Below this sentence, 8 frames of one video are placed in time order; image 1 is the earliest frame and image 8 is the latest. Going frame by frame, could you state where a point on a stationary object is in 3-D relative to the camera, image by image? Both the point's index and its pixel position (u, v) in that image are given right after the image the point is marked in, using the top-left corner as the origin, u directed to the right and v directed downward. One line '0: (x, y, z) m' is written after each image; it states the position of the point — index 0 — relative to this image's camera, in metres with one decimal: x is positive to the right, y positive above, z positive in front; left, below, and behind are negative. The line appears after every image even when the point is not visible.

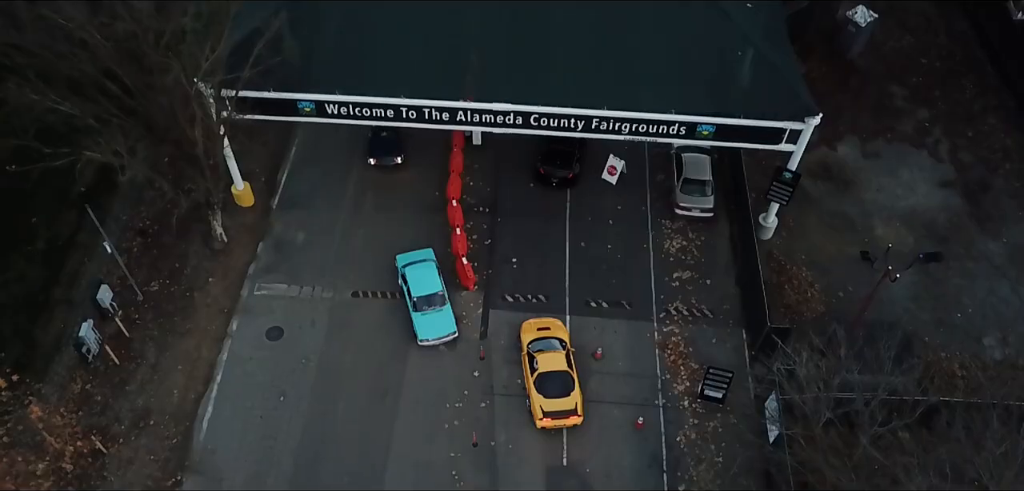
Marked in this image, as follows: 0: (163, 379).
0: (-8.7, -3.3, +19.8) m
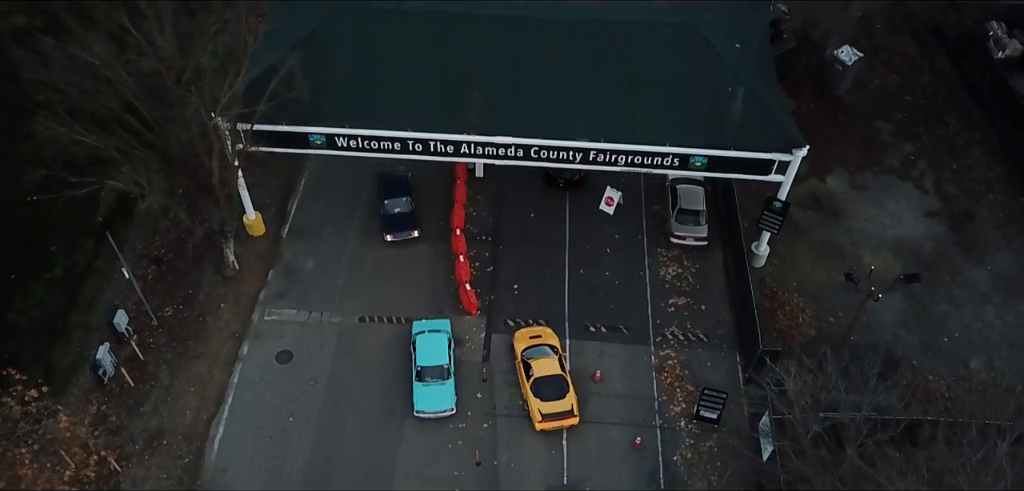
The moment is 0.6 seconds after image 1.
0: (-8.7, -4.0, +20.6) m
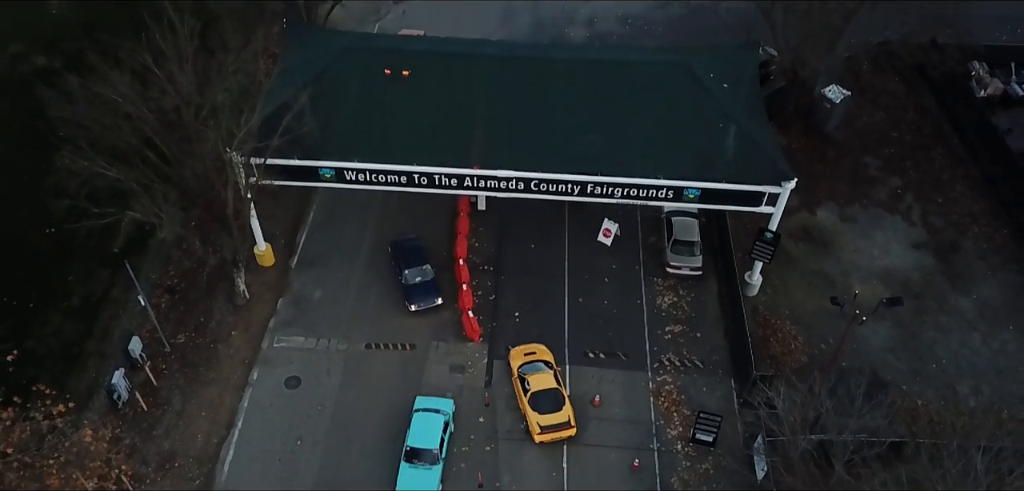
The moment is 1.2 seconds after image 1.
0: (-8.6, -4.8, +21.2) m
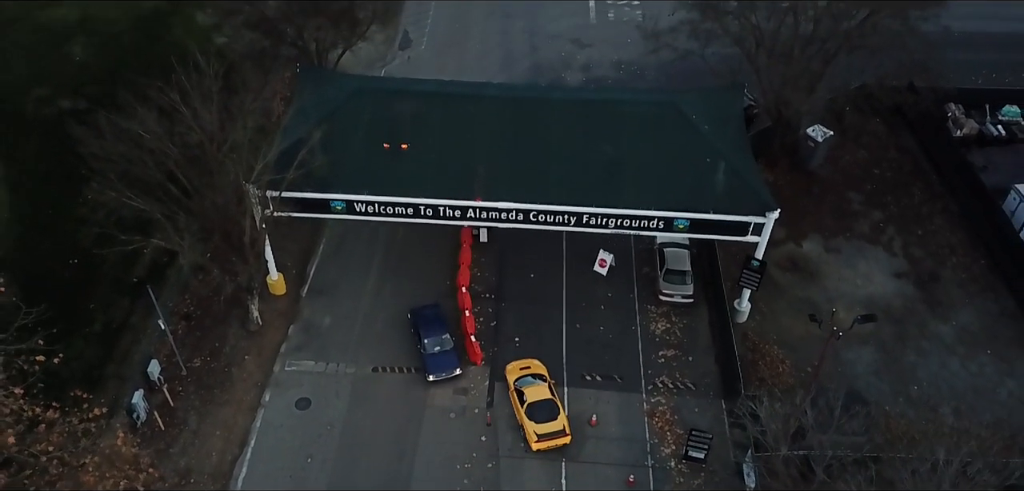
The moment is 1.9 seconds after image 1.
0: (-8.6, -5.5, +22.2) m
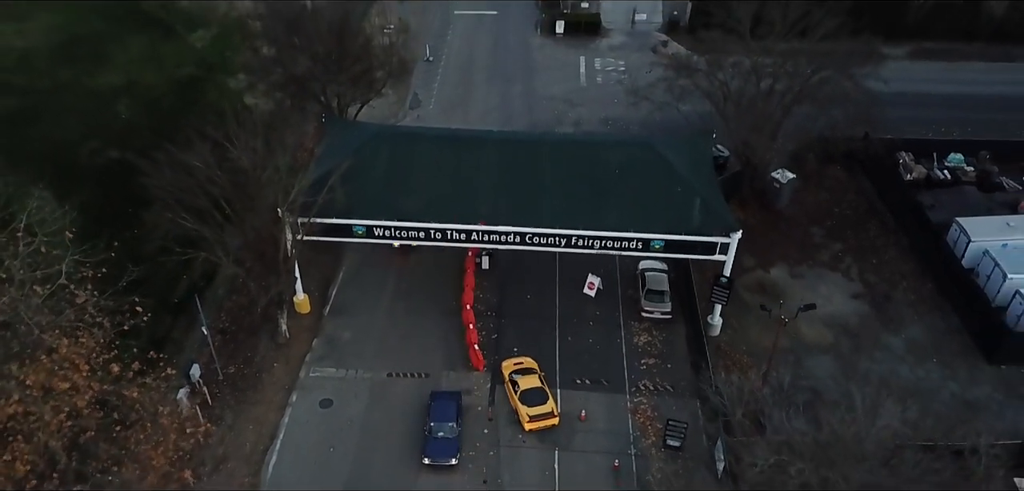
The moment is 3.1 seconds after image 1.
0: (-8.7, -6.0, +25.2) m
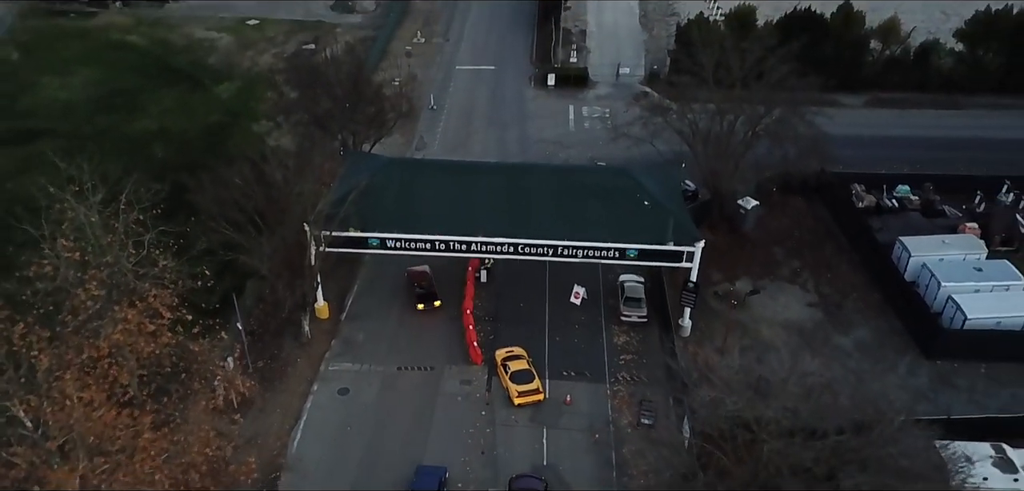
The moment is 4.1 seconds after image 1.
0: (-8.9, -6.2, +28.9) m
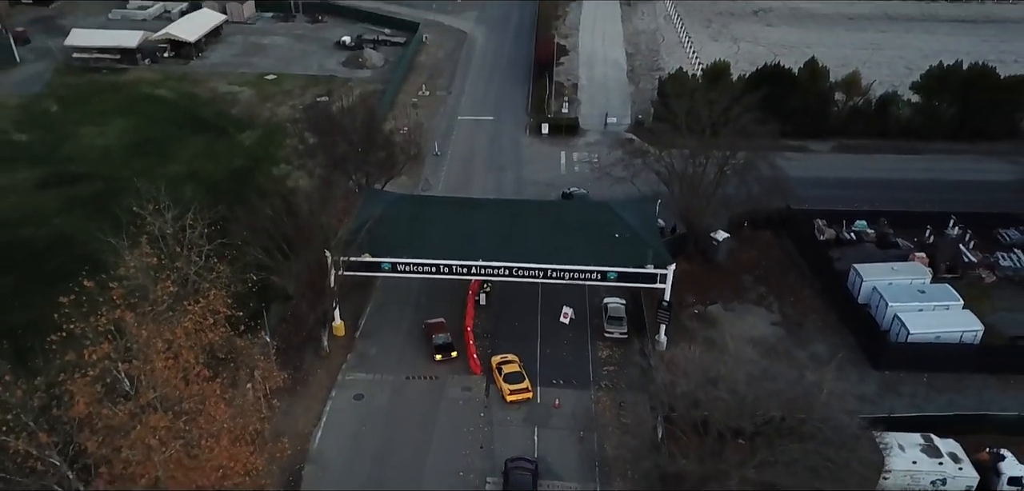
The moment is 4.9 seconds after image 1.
0: (-9.1, -7.1, +32.8) m
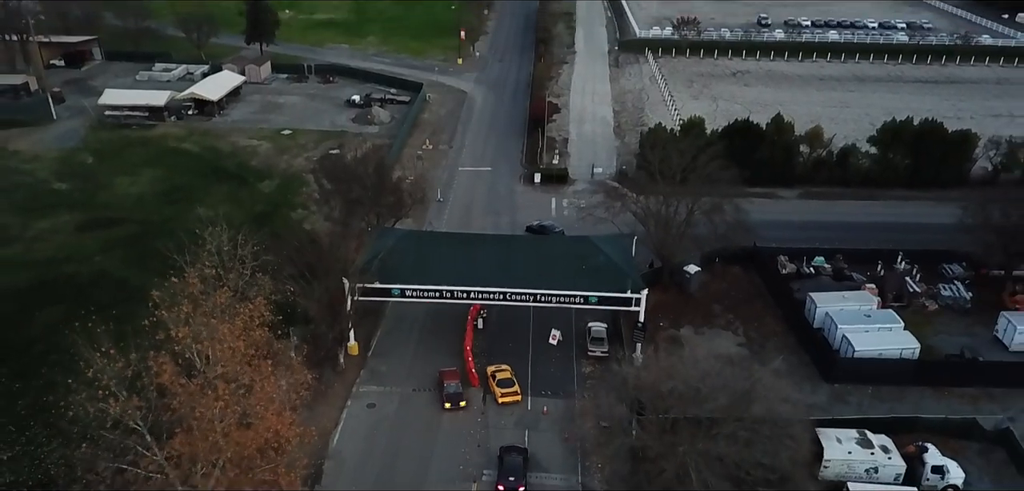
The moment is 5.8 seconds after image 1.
0: (-9.4, -8.3, +37.6) m
